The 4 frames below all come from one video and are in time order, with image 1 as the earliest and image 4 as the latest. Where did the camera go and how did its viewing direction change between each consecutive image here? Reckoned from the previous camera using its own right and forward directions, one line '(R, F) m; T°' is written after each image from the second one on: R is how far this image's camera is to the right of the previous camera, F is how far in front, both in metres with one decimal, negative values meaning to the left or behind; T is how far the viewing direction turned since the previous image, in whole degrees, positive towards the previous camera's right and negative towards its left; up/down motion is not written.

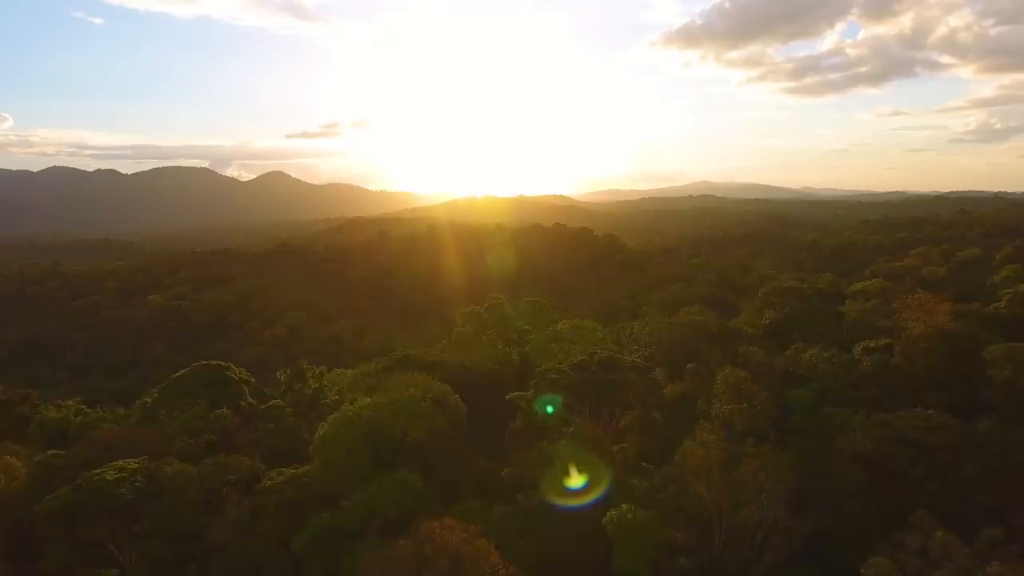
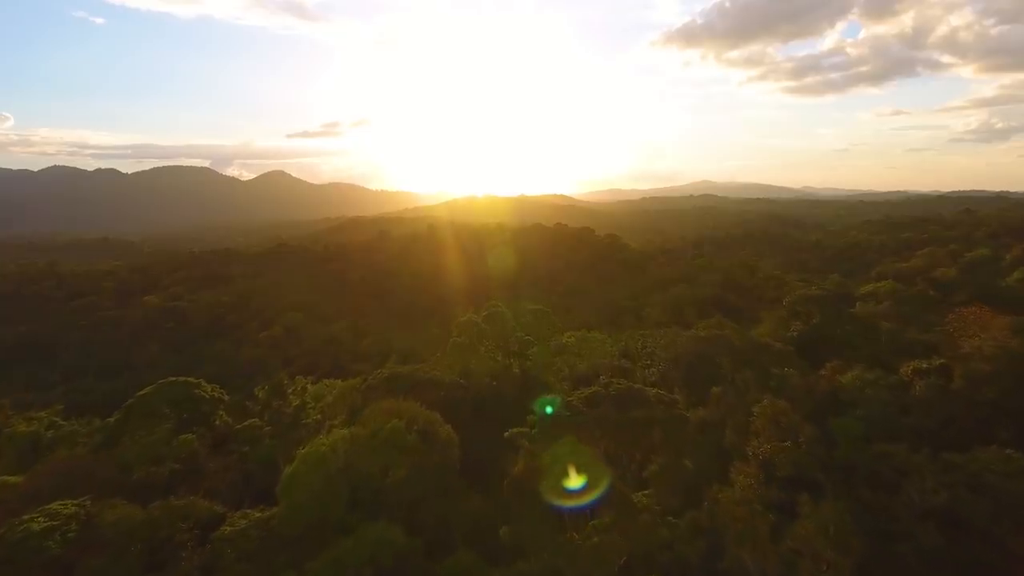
(0.0, +2.2) m; 0°
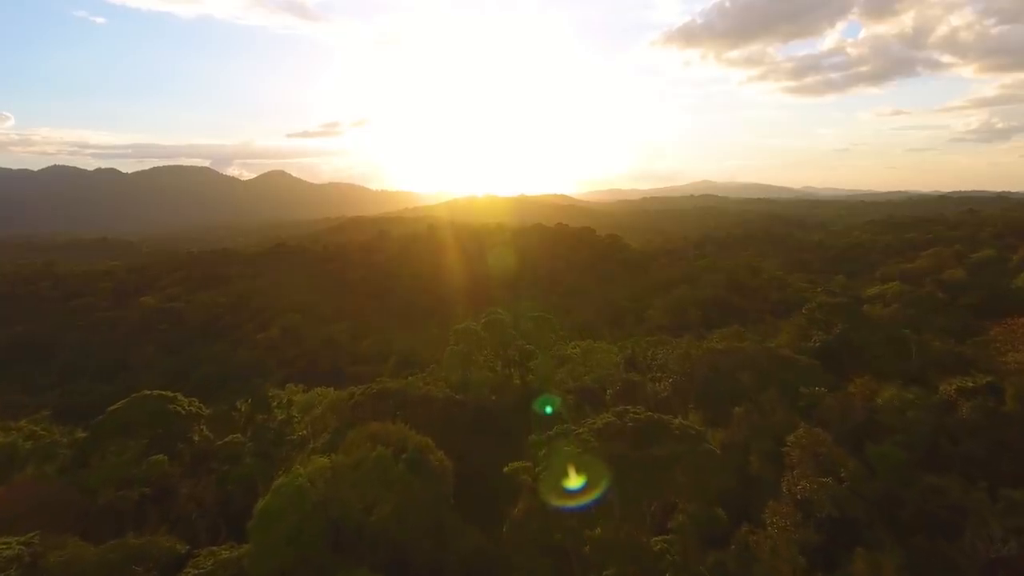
(0.0, +1.5) m; 0°
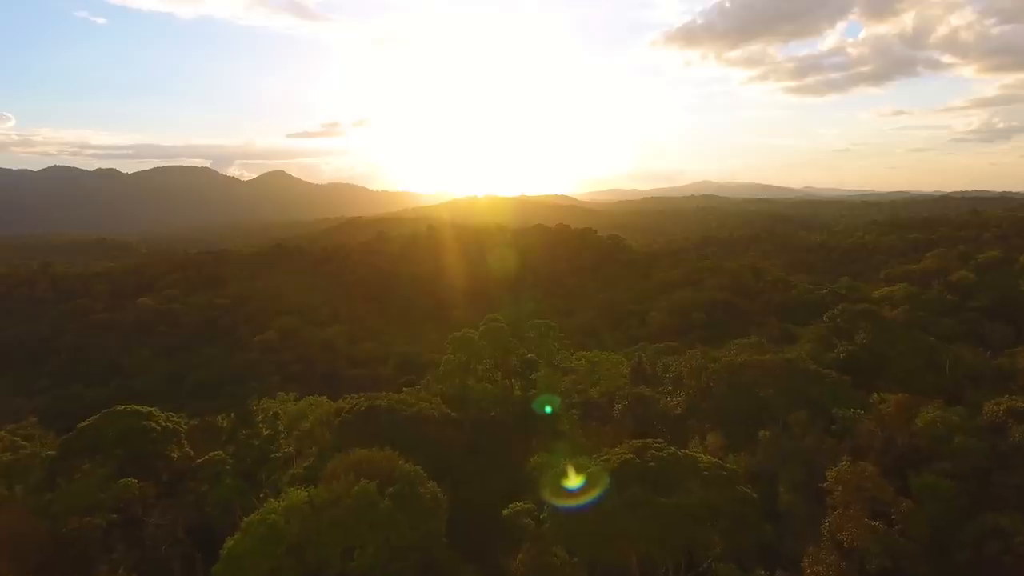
(0.0, +1.3) m; 0°
